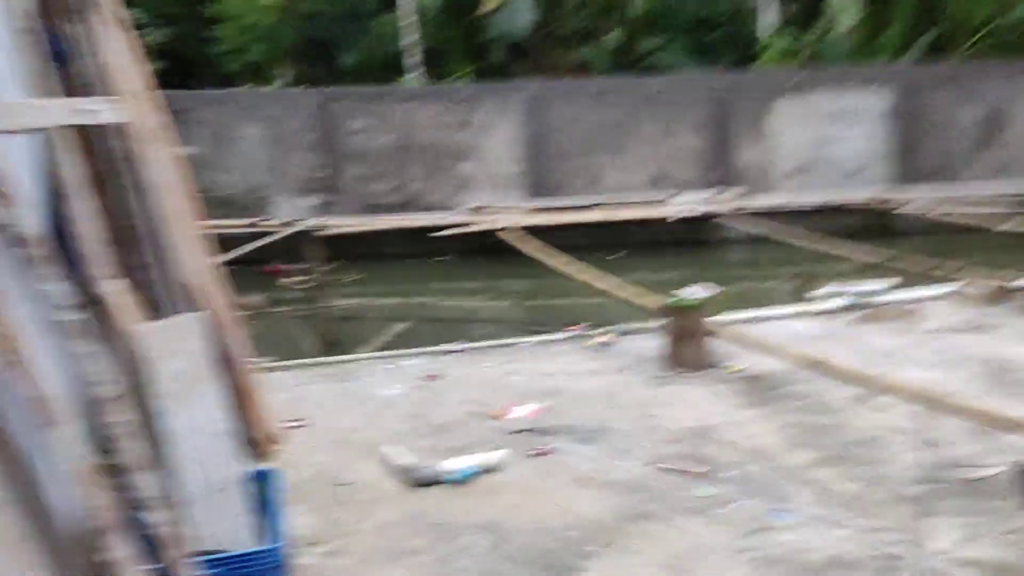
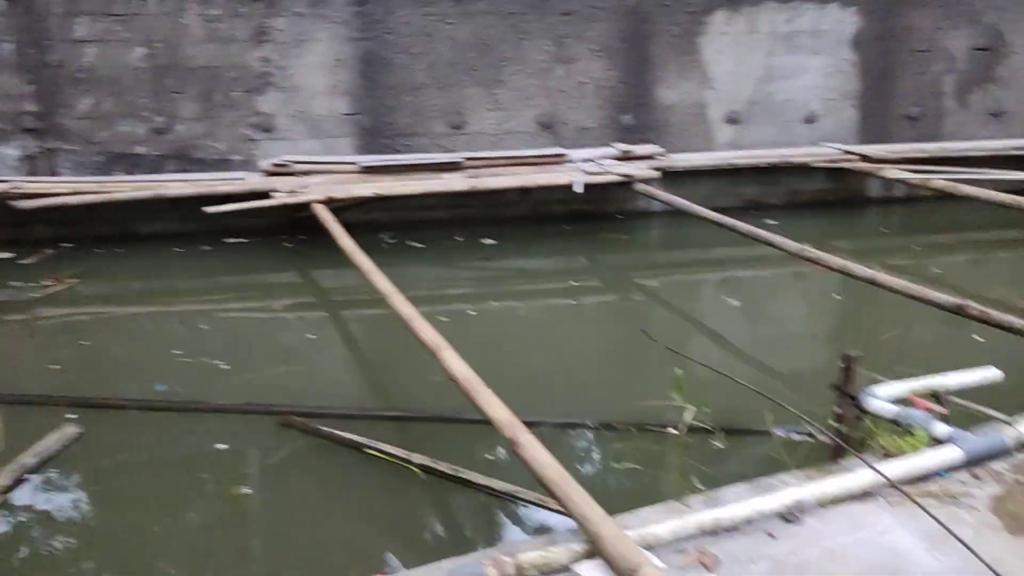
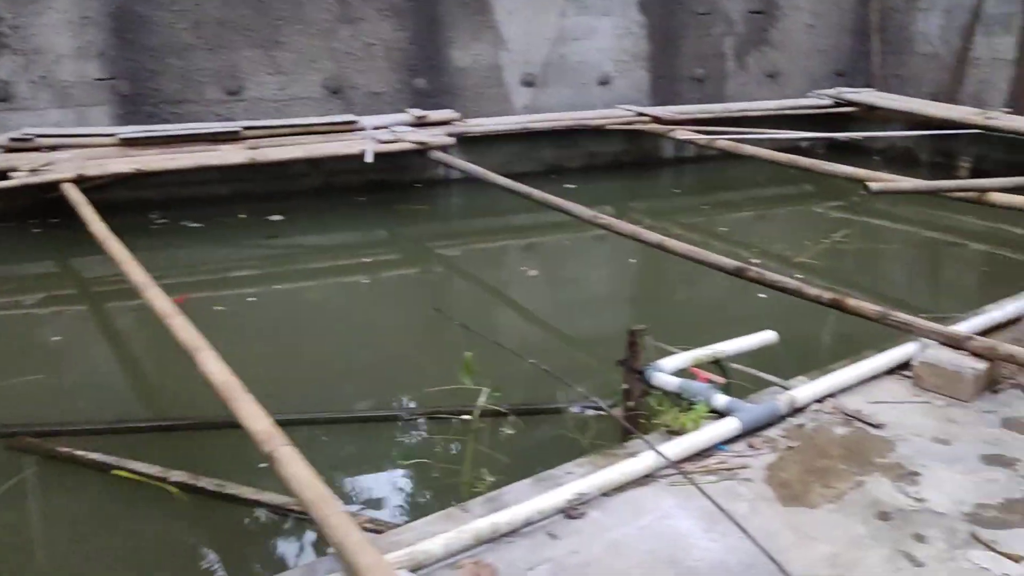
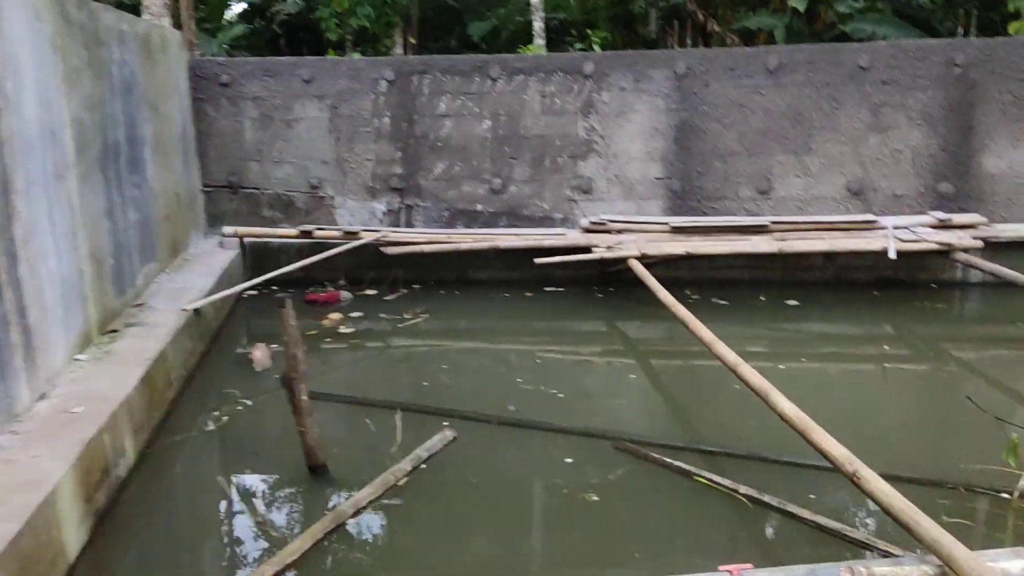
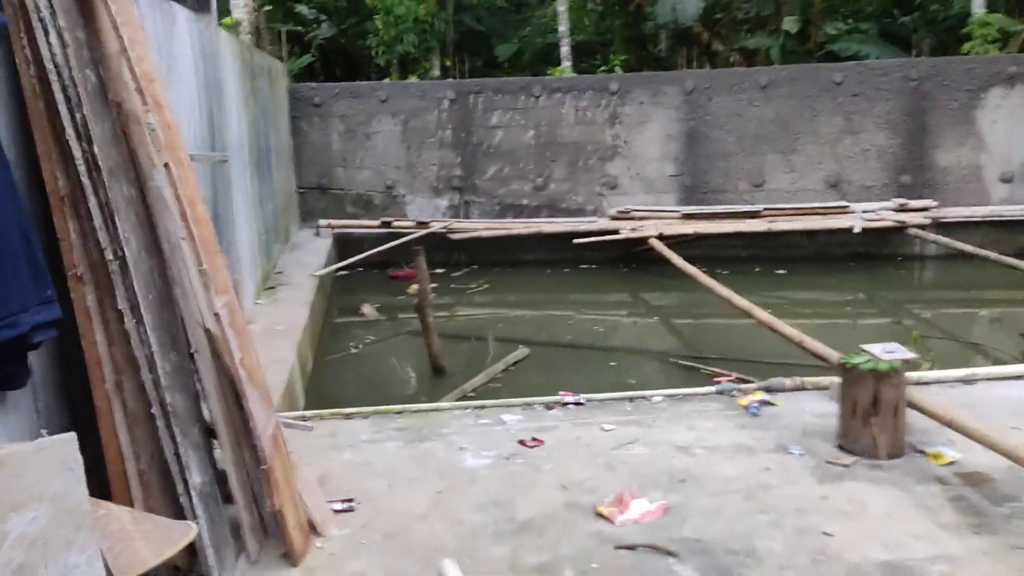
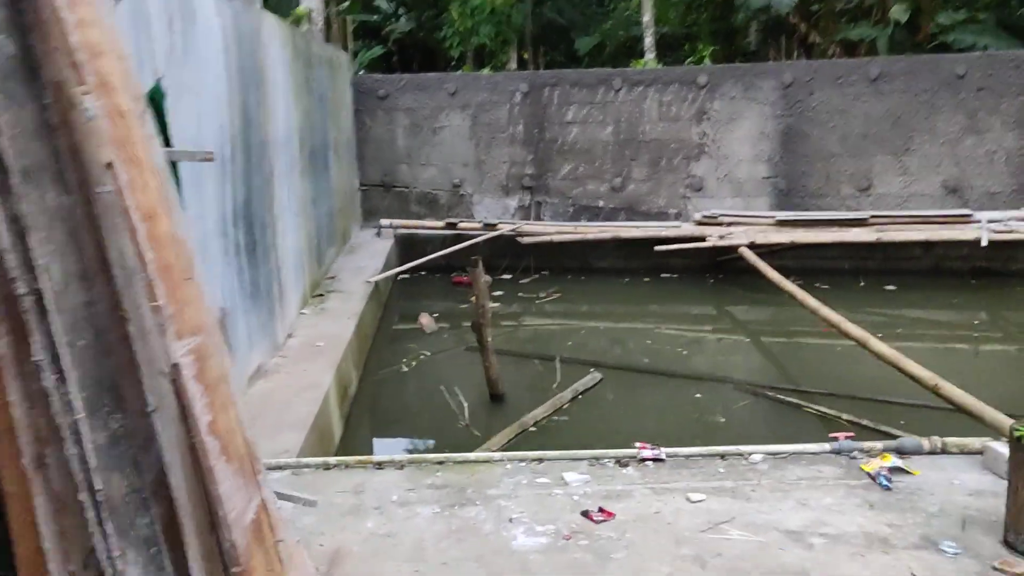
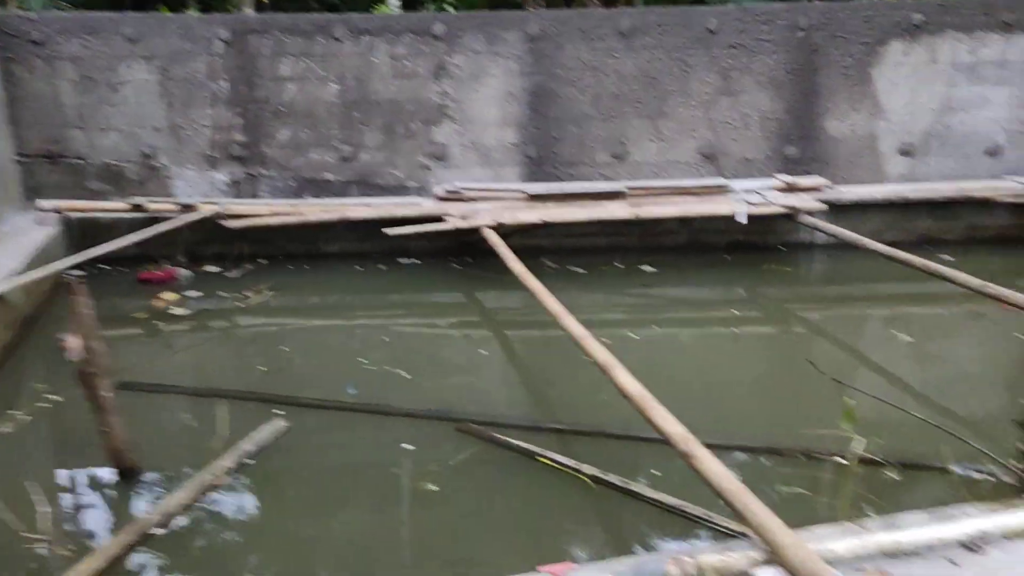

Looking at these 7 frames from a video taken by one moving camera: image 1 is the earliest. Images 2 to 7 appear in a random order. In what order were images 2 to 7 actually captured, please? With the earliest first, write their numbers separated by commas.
5, 6, 4, 7, 2, 3
